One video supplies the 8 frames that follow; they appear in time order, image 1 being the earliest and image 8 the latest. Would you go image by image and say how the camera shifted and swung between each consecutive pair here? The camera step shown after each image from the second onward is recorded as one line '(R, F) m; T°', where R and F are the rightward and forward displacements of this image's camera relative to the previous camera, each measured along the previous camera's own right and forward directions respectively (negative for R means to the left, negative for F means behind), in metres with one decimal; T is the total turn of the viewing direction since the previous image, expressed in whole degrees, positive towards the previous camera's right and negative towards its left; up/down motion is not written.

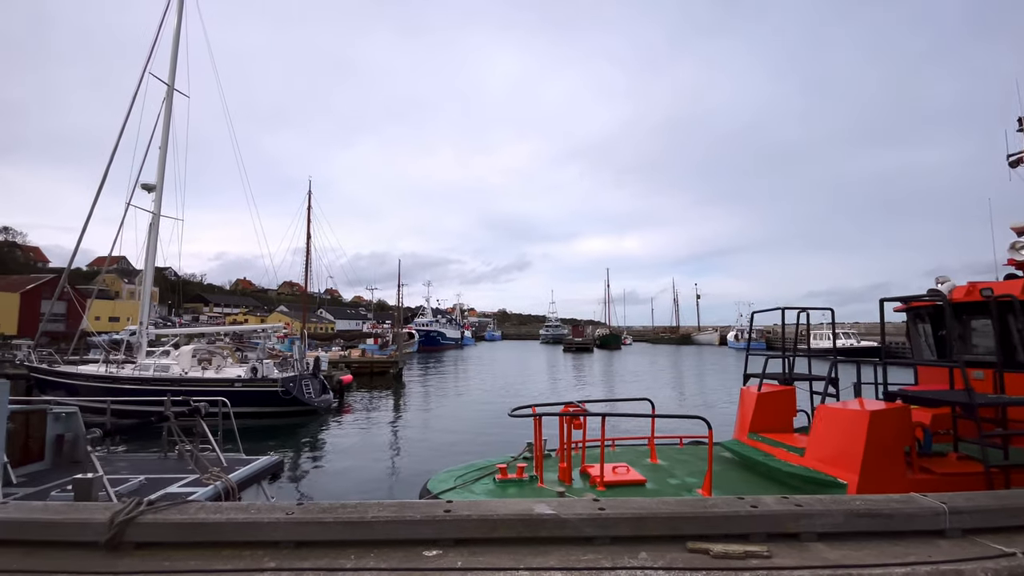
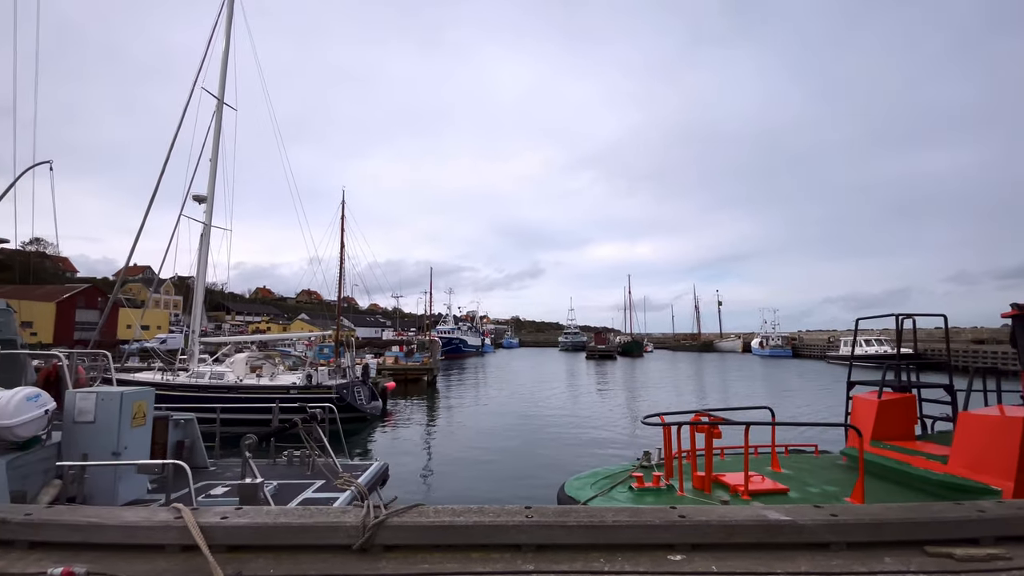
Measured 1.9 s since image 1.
(-1.3, -0.1) m; -1°
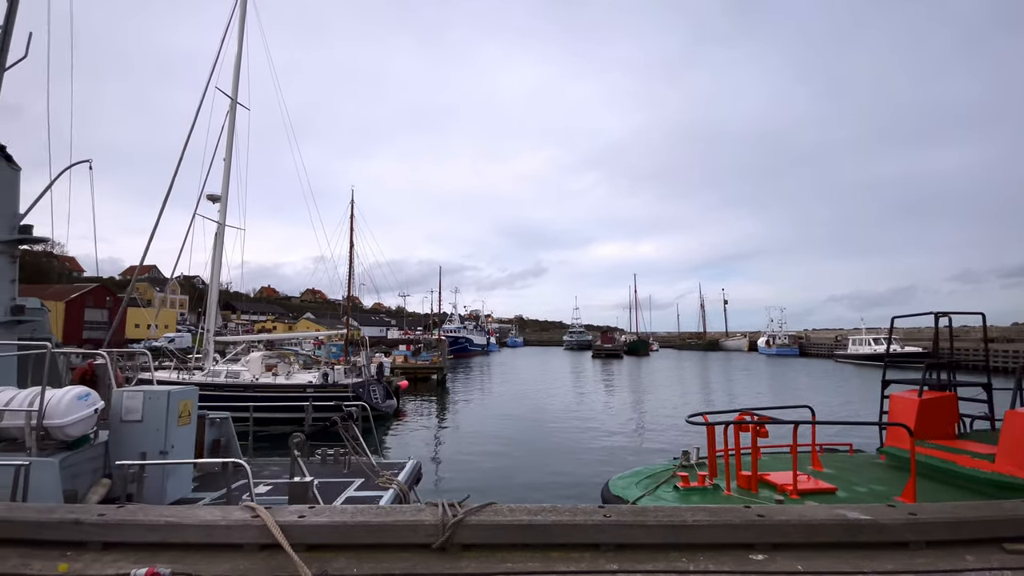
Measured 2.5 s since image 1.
(-0.5, 0.0) m; 0°
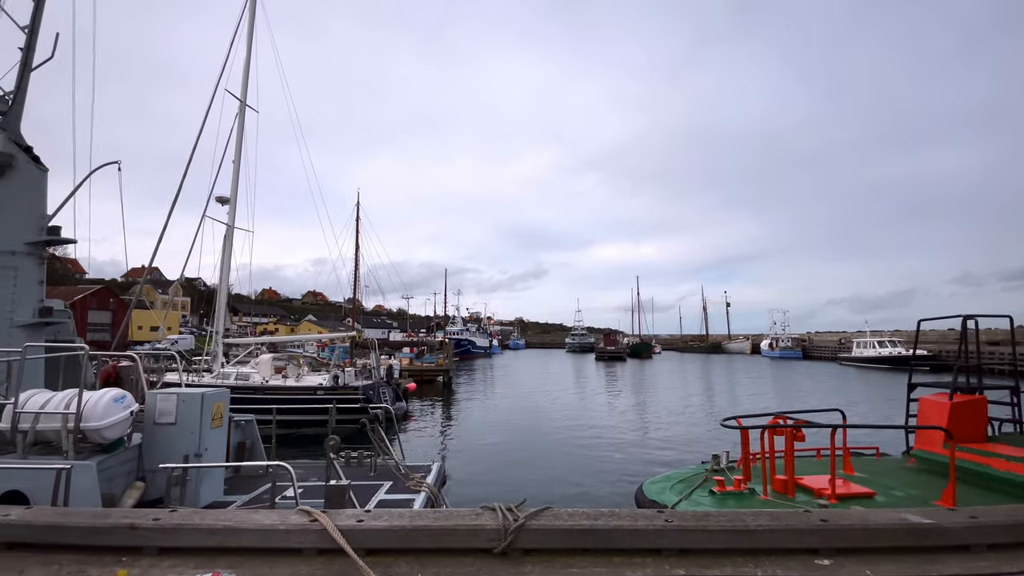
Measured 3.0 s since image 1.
(-0.4, 0.0) m; 0°
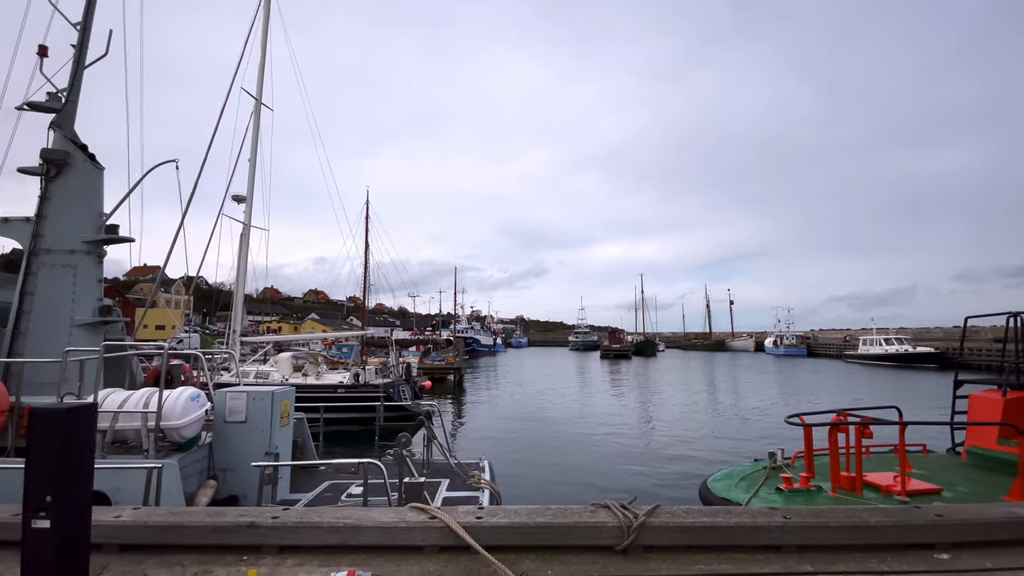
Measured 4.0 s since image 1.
(-0.7, 0.0) m; 0°
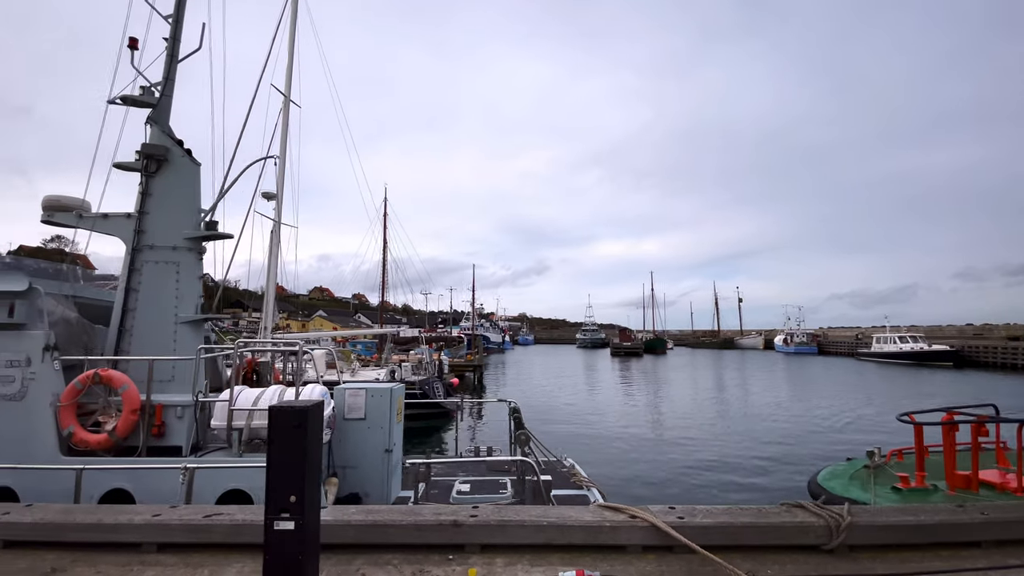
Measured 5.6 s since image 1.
(-1.2, 0.0) m; 0°
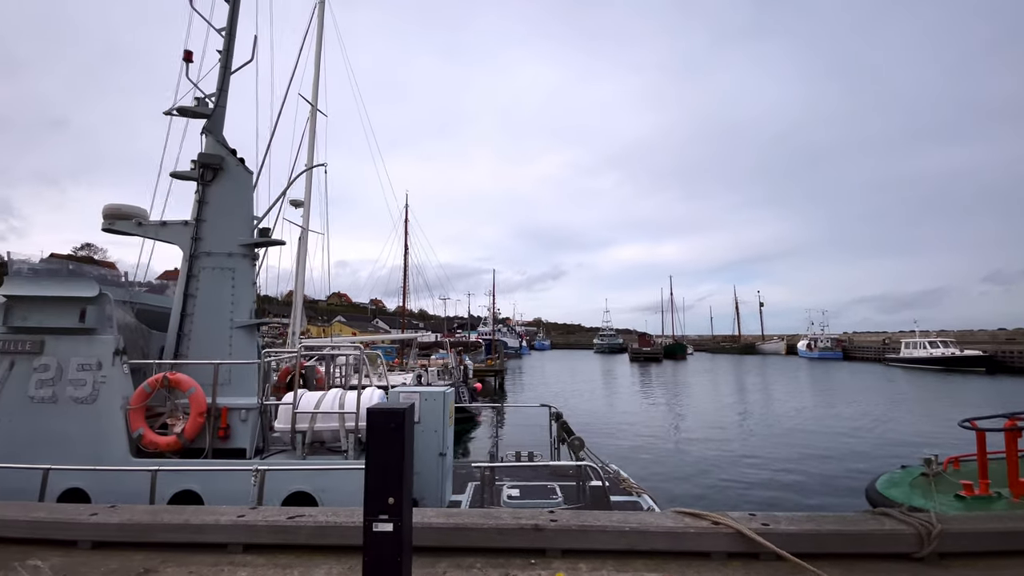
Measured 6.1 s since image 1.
(-0.4, 0.0) m; -2°
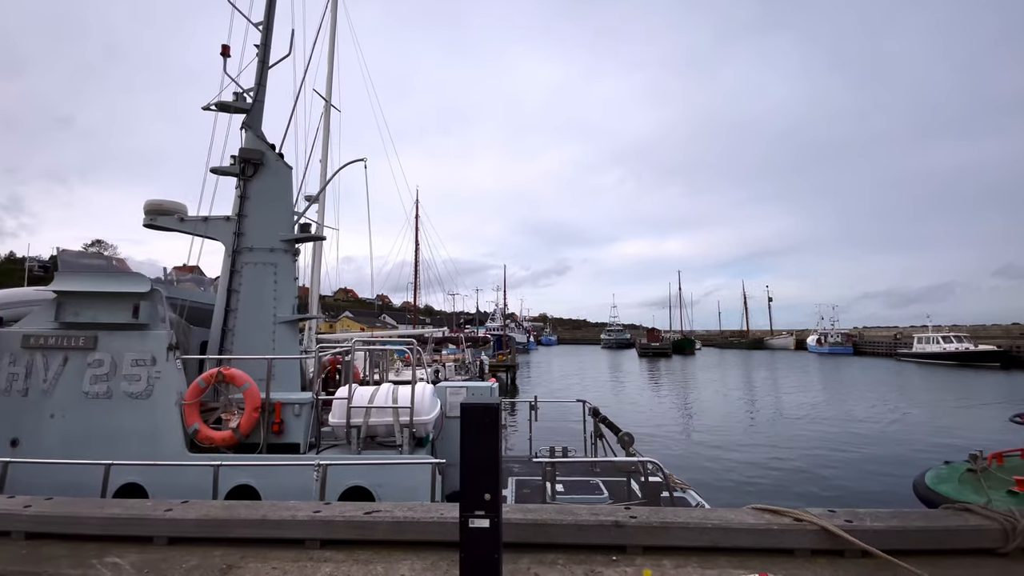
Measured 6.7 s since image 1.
(-0.4, 0.0) m; 0°
